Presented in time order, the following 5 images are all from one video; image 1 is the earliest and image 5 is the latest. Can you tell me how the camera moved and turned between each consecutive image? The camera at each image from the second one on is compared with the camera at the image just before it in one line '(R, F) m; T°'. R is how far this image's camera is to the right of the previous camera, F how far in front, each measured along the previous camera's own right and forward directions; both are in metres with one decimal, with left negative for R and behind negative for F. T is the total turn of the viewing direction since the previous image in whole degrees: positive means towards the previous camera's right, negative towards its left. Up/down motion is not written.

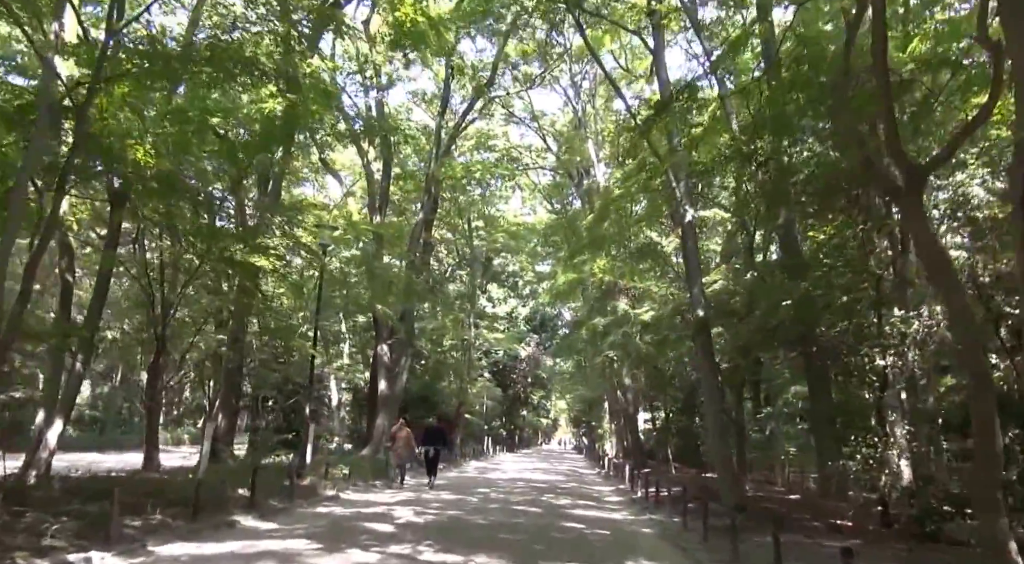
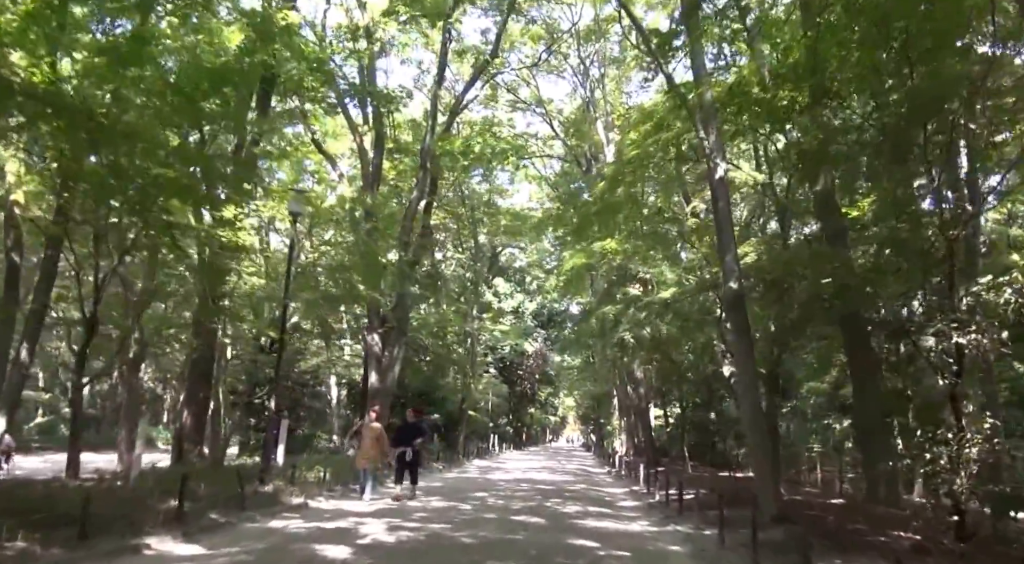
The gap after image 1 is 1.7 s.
(+0.2, +2.0) m; -1°
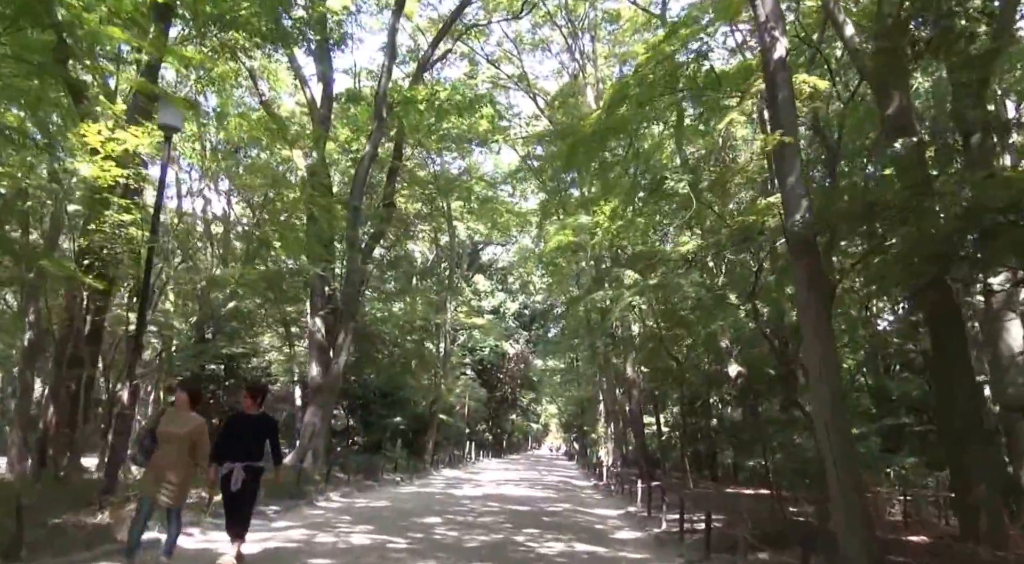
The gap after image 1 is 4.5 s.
(+0.3, +3.6) m; +1°
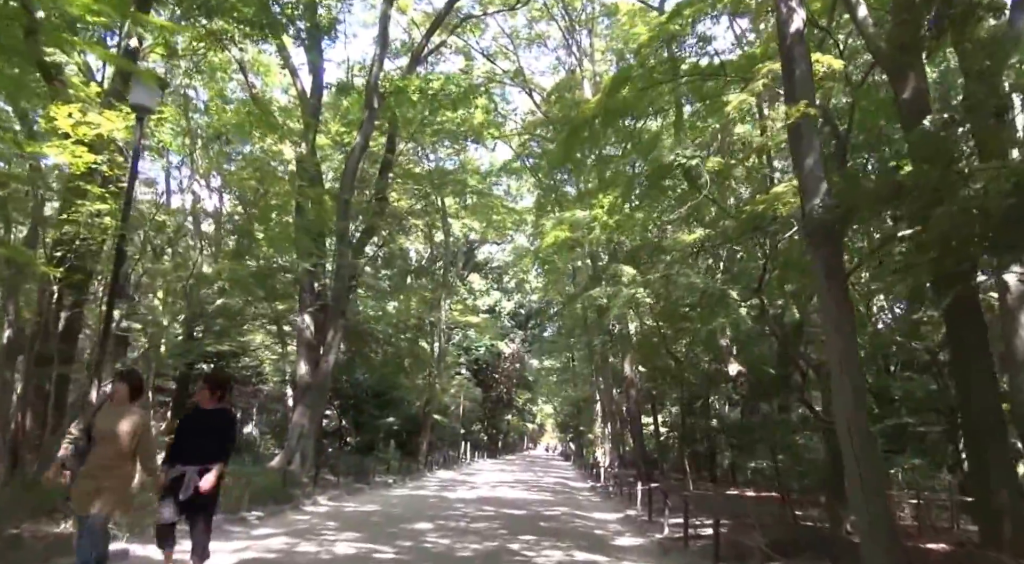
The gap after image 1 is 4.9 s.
(0.0, +0.5) m; 0°
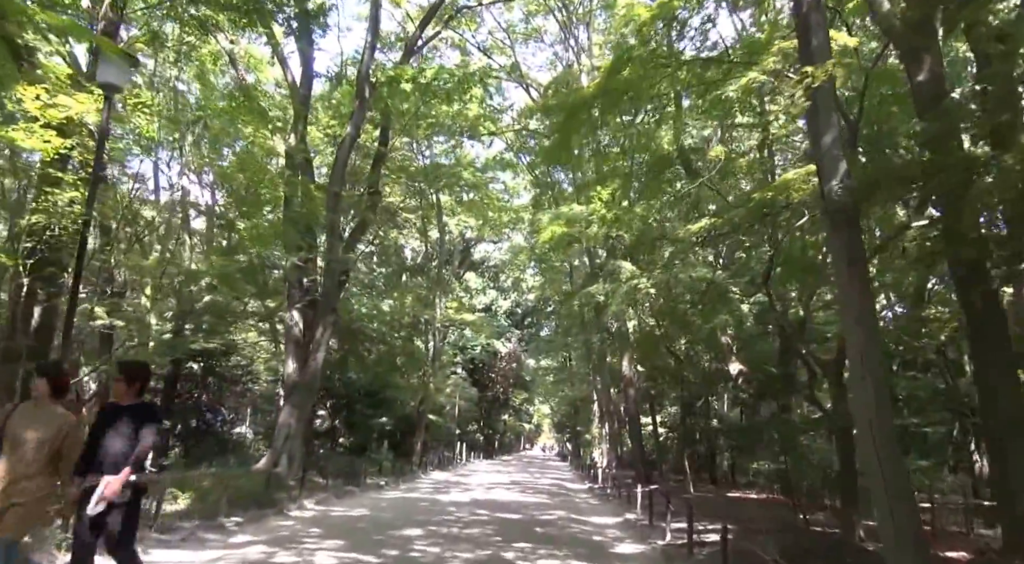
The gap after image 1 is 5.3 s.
(0.0, +0.5) m; 0°
